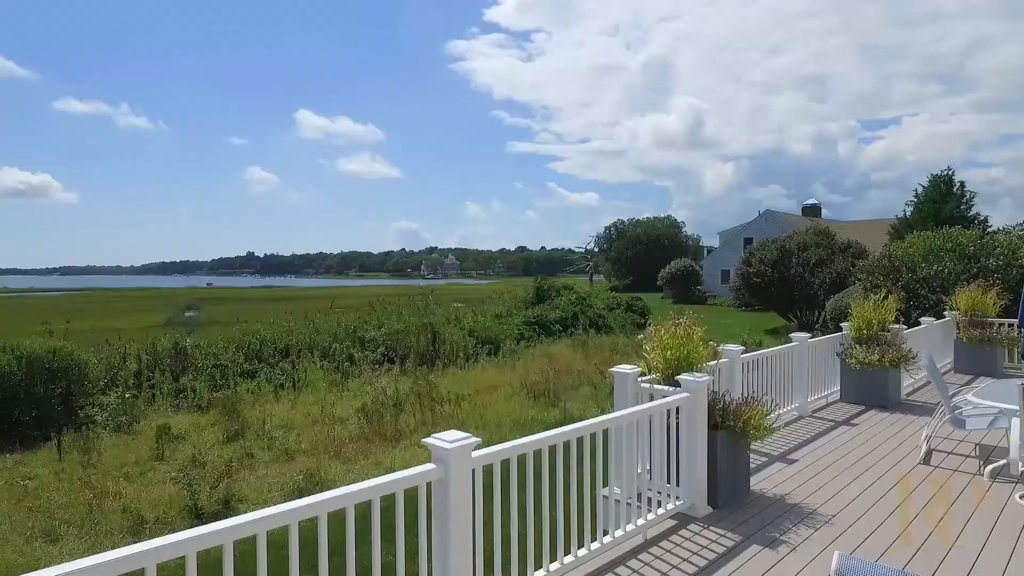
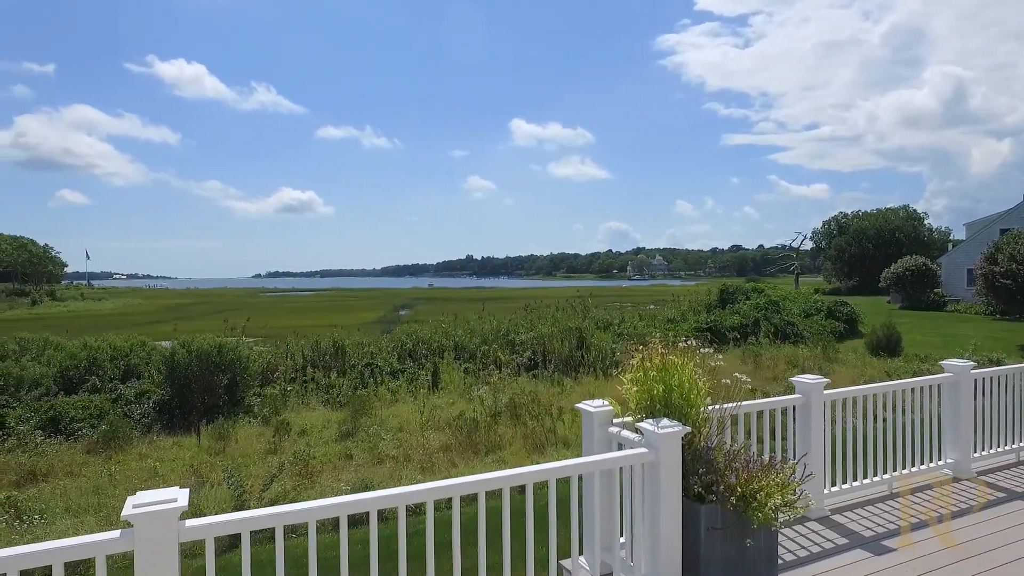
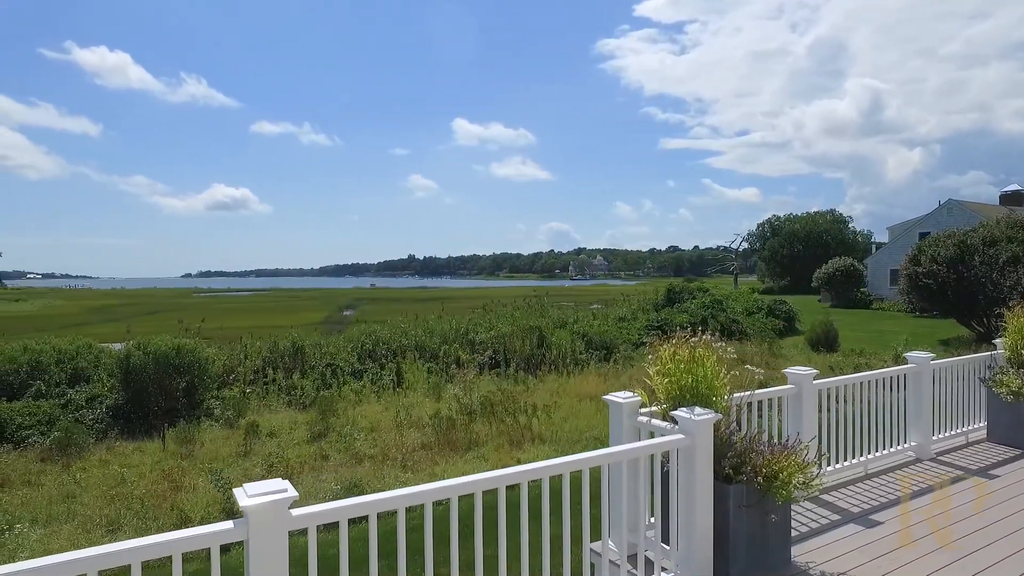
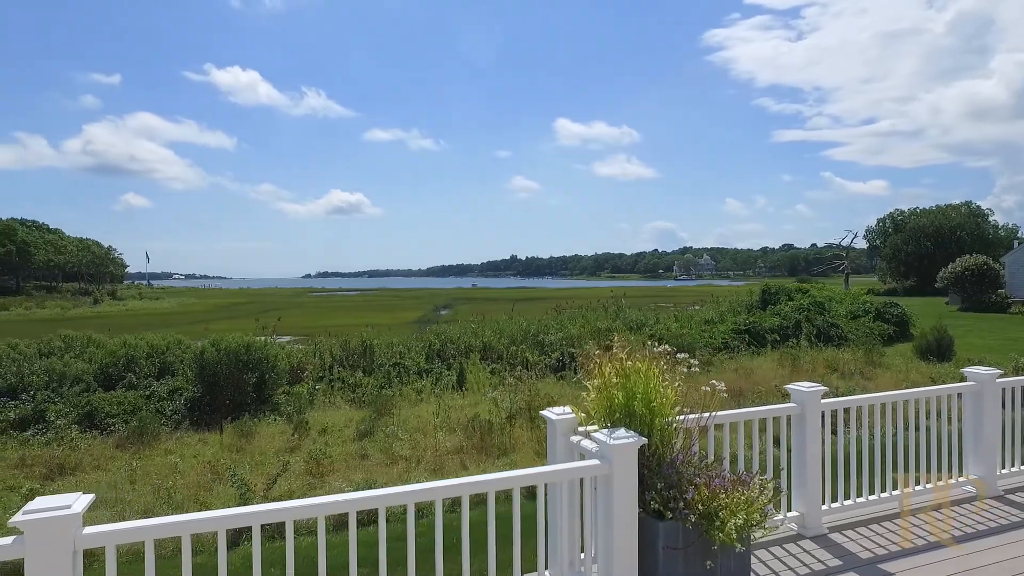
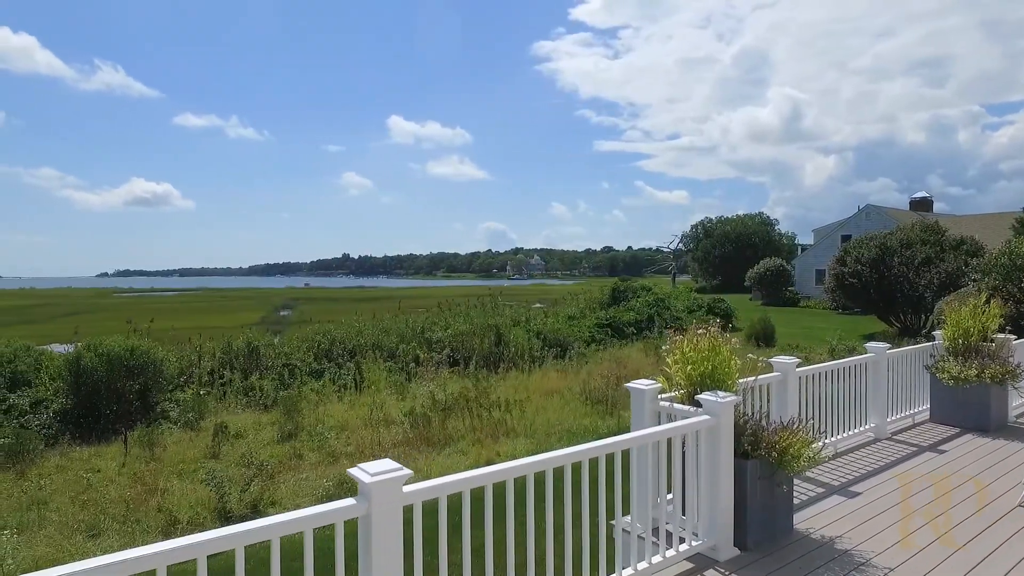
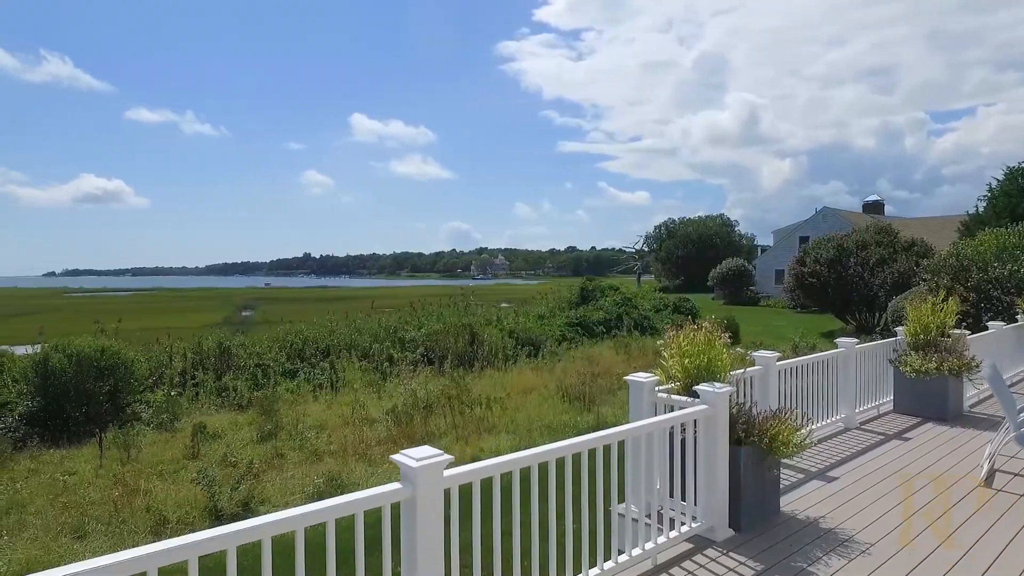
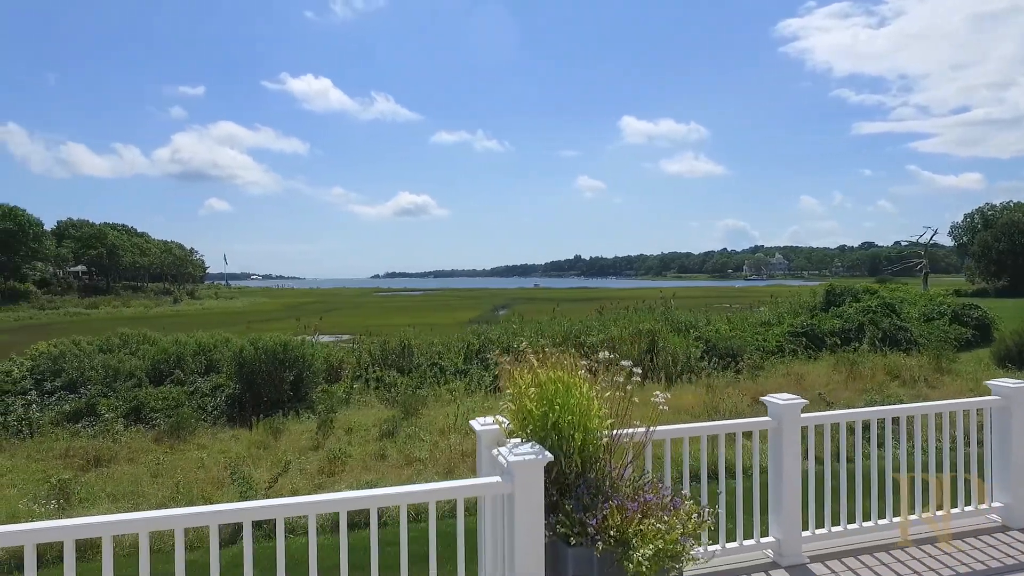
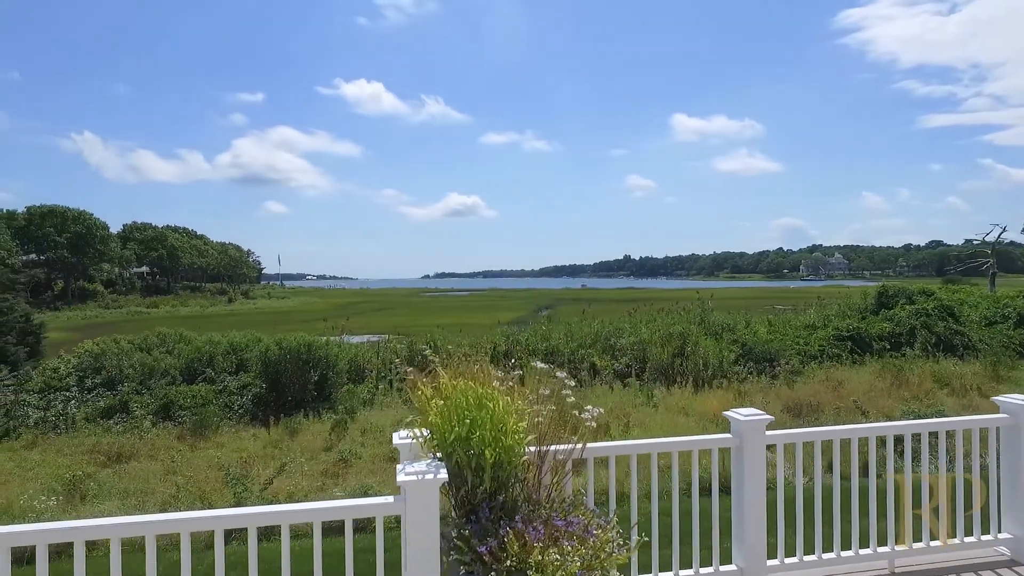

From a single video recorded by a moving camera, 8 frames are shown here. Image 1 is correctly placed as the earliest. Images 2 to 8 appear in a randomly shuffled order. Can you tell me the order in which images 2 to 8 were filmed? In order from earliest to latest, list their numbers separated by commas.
6, 5, 3, 2, 4, 7, 8
